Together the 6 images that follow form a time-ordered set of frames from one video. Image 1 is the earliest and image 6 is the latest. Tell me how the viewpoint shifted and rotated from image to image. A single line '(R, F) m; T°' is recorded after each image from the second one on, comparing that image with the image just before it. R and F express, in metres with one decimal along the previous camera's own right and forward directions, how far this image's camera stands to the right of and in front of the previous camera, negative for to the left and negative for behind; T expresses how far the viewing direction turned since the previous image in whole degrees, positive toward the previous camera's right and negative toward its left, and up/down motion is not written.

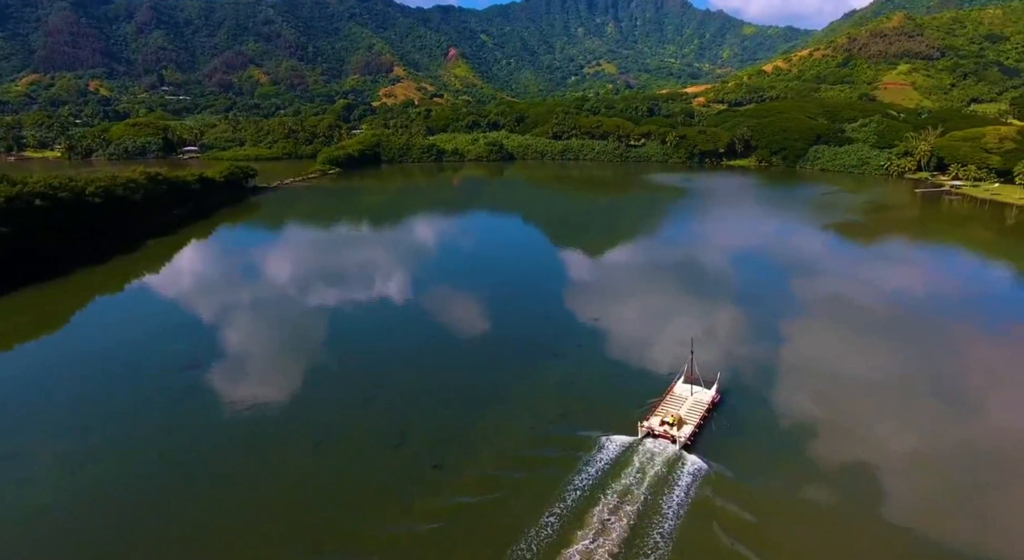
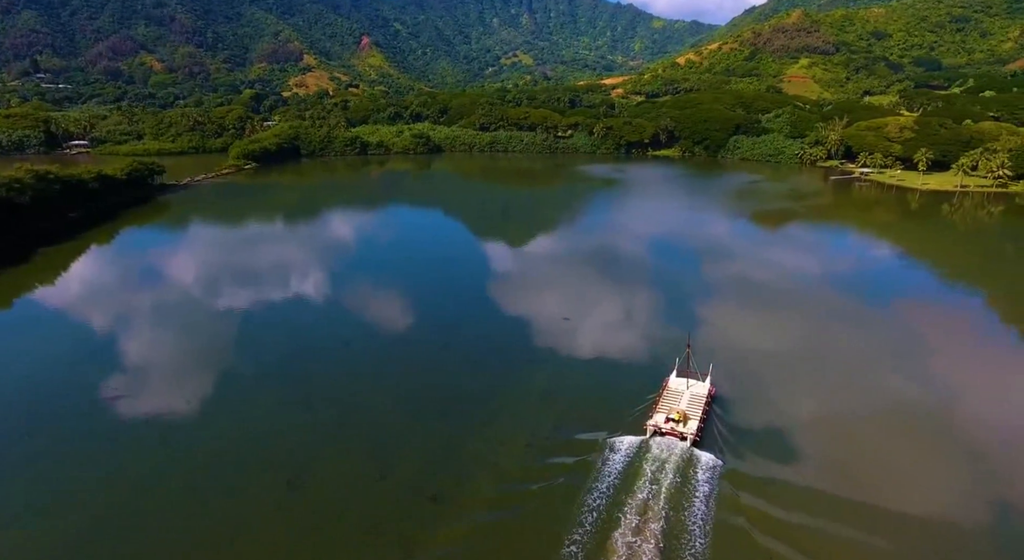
(-0.8, +0.7) m; +8°
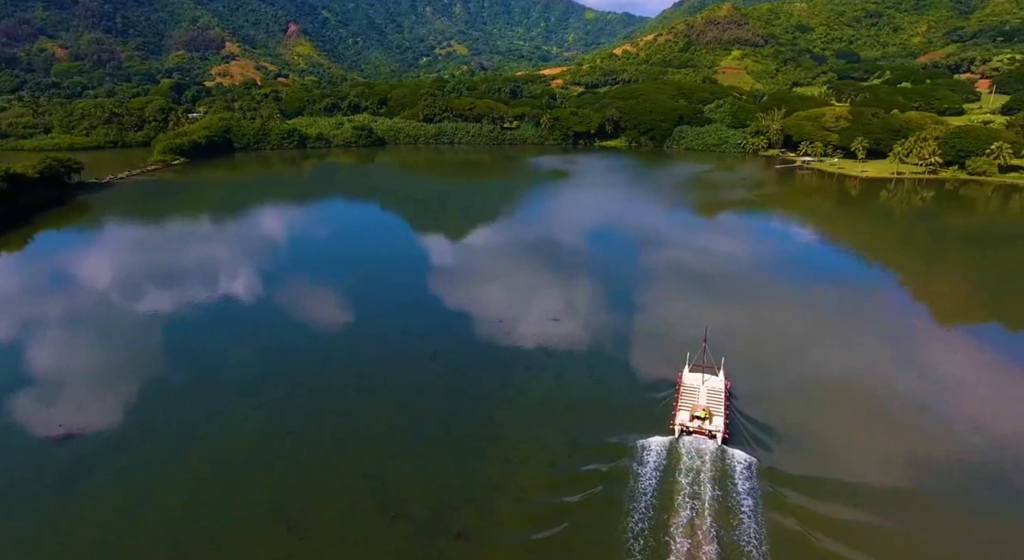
(-0.9, +0.7) m; +6°
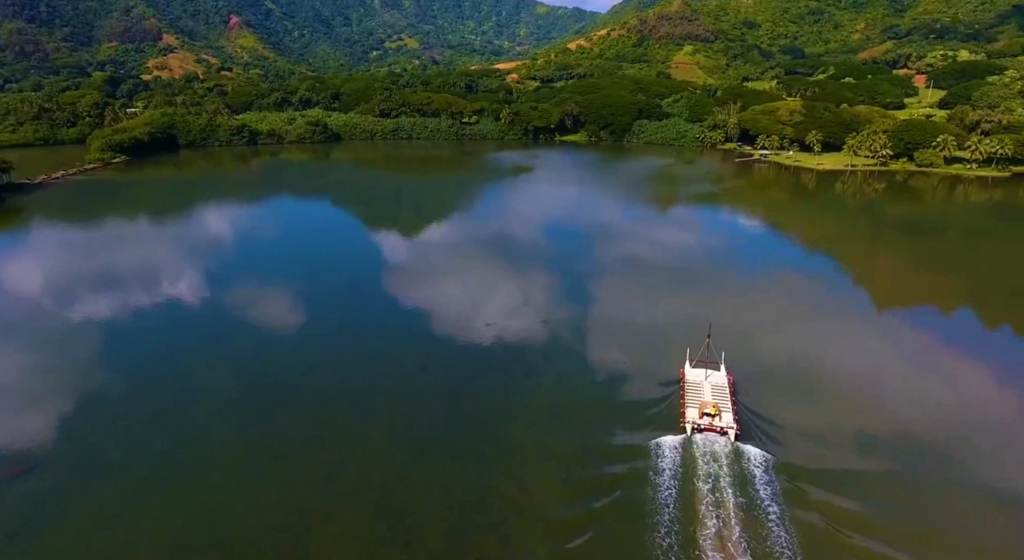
(-0.6, +0.4) m; +4°
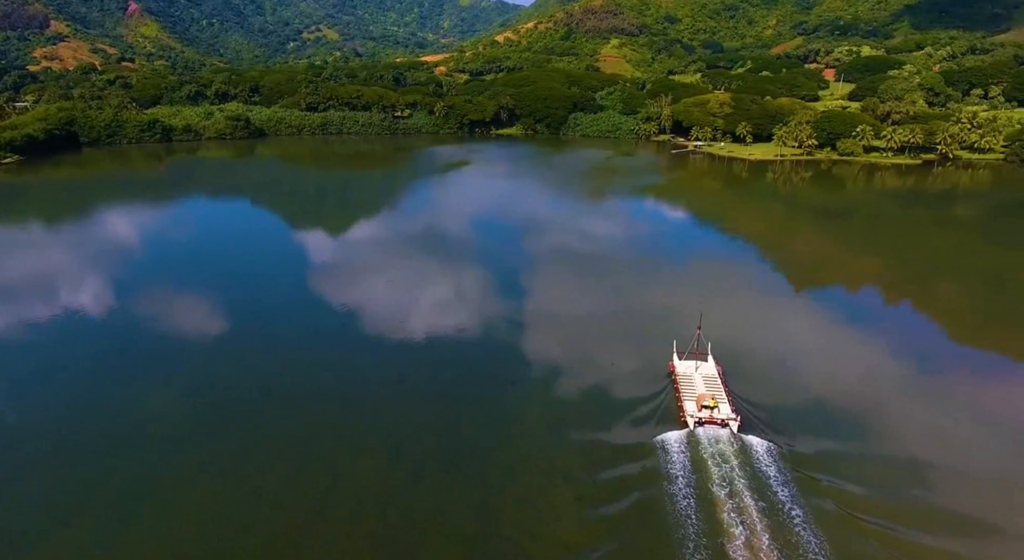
(-0.7, +0.5) m; +7°
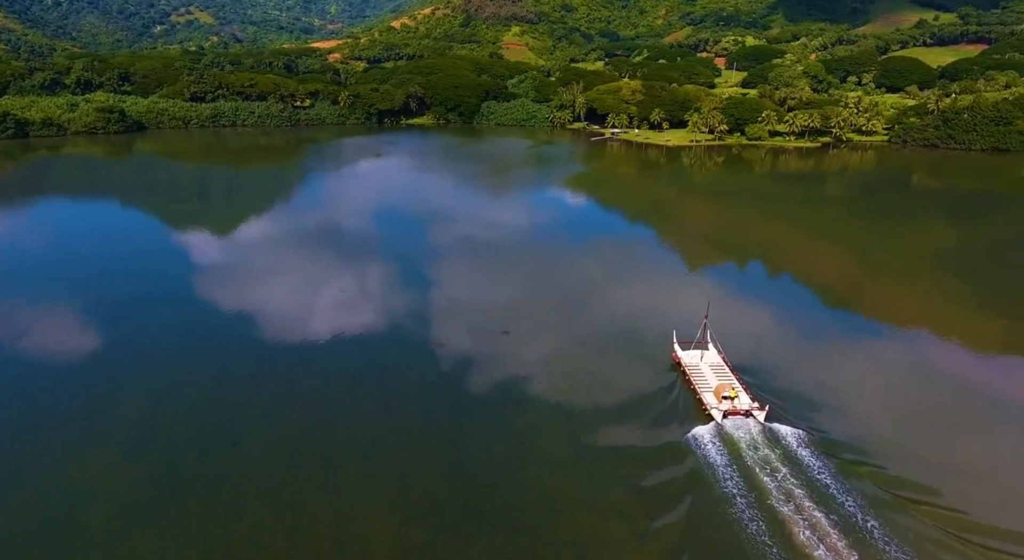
(-1.2, +1.0) m; +10°
